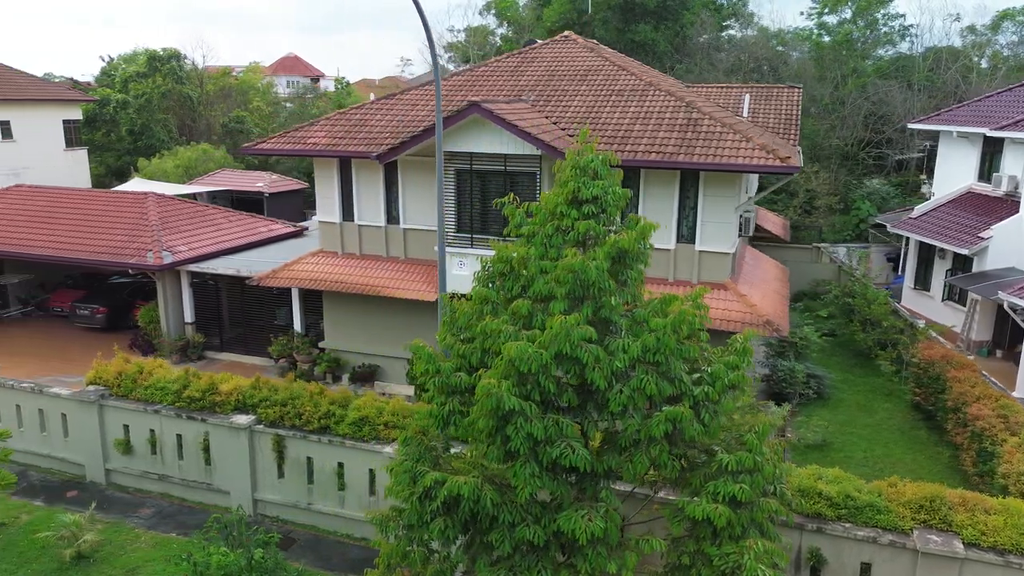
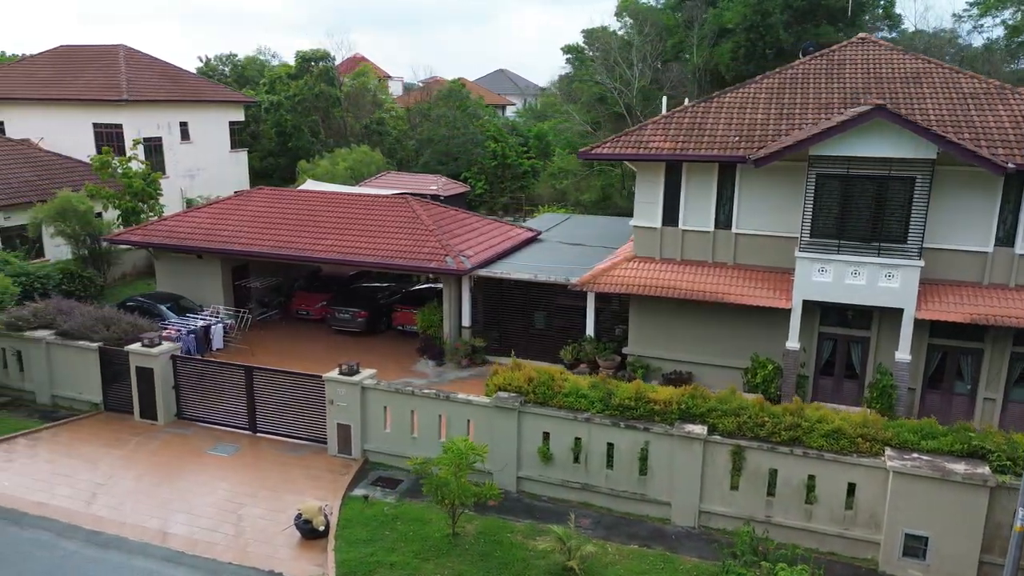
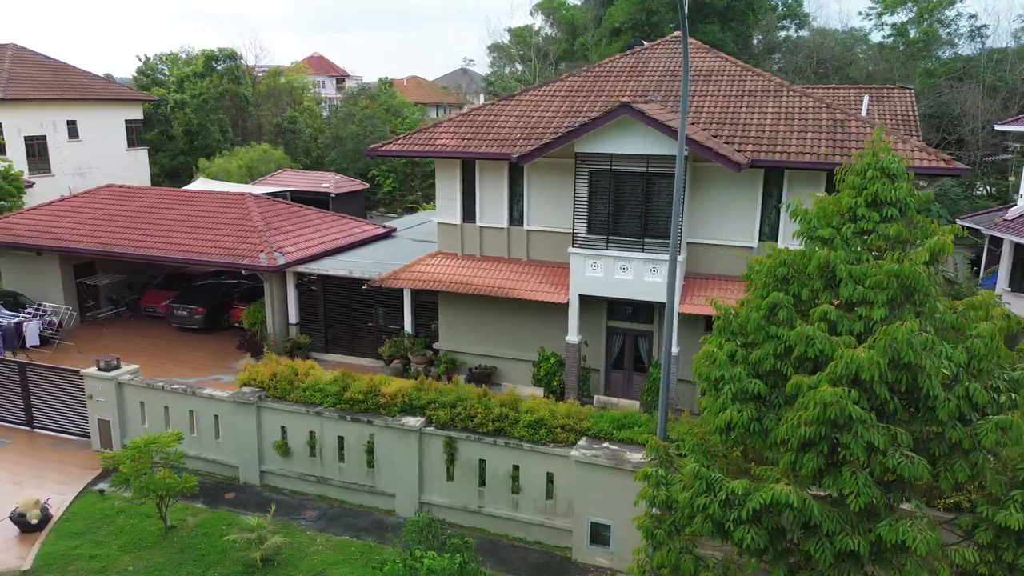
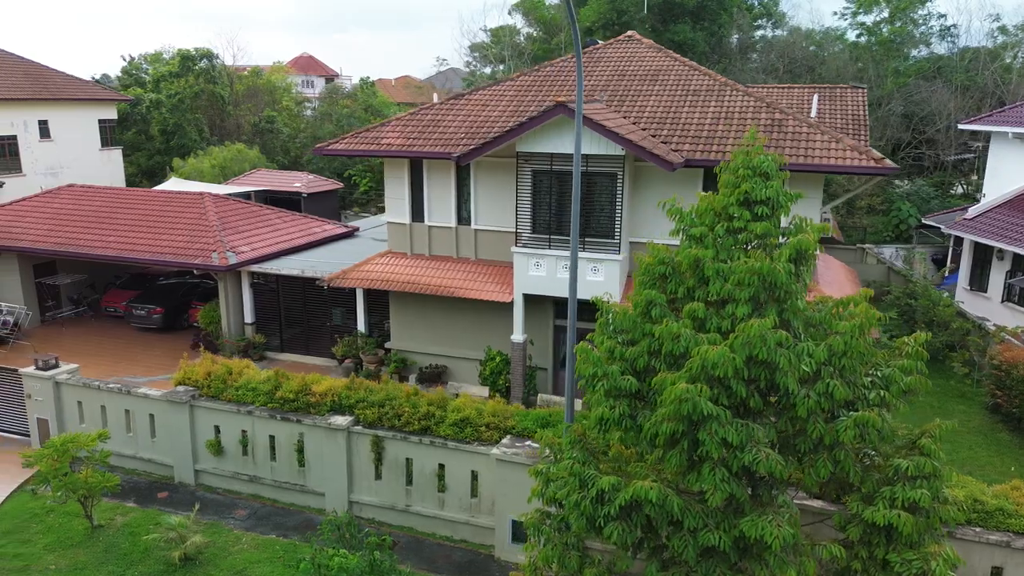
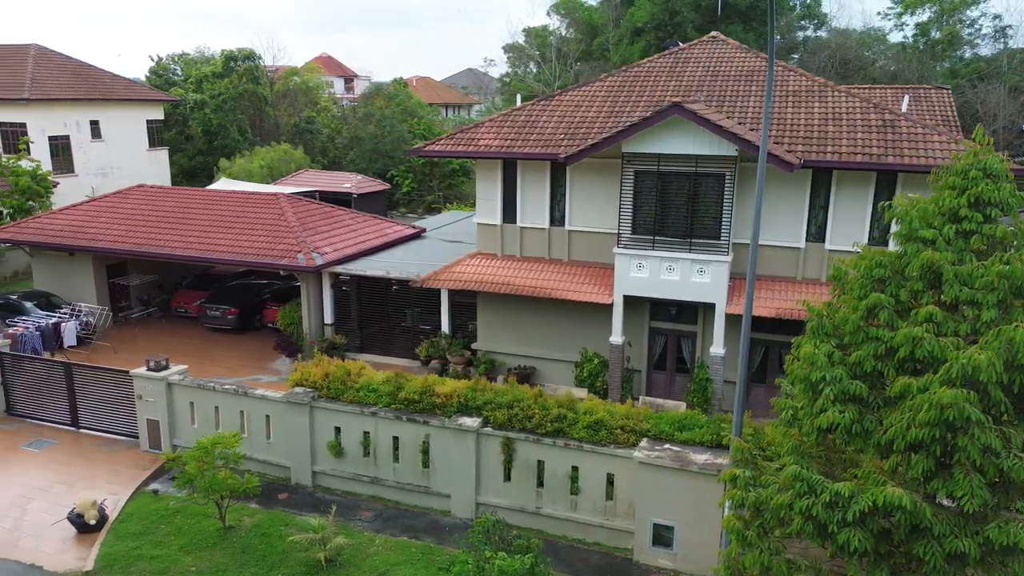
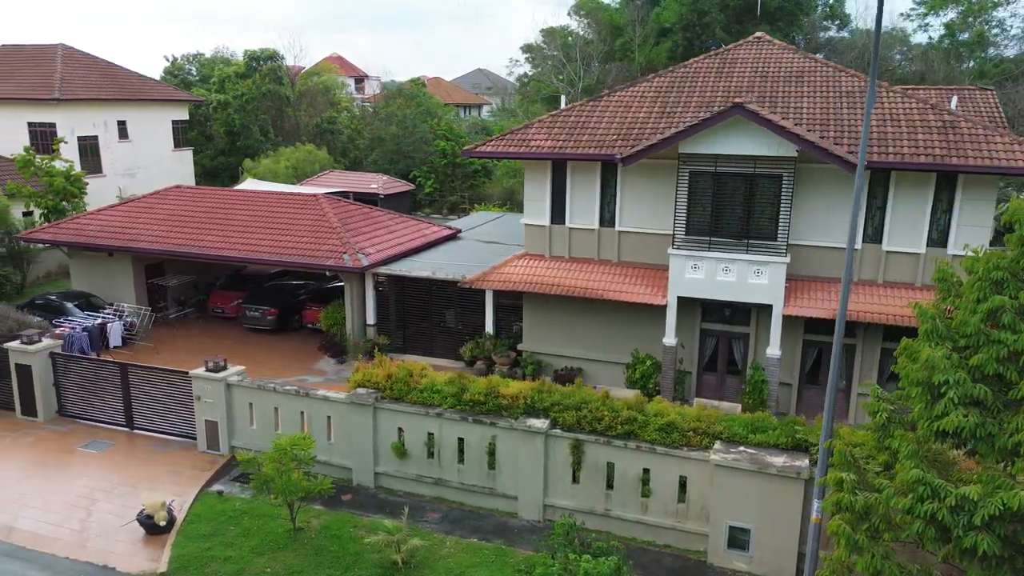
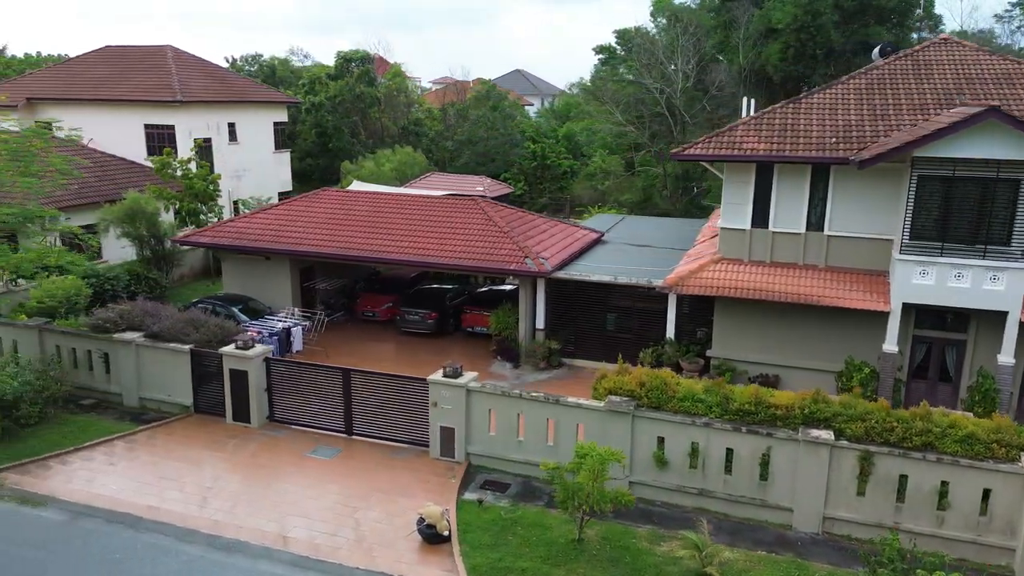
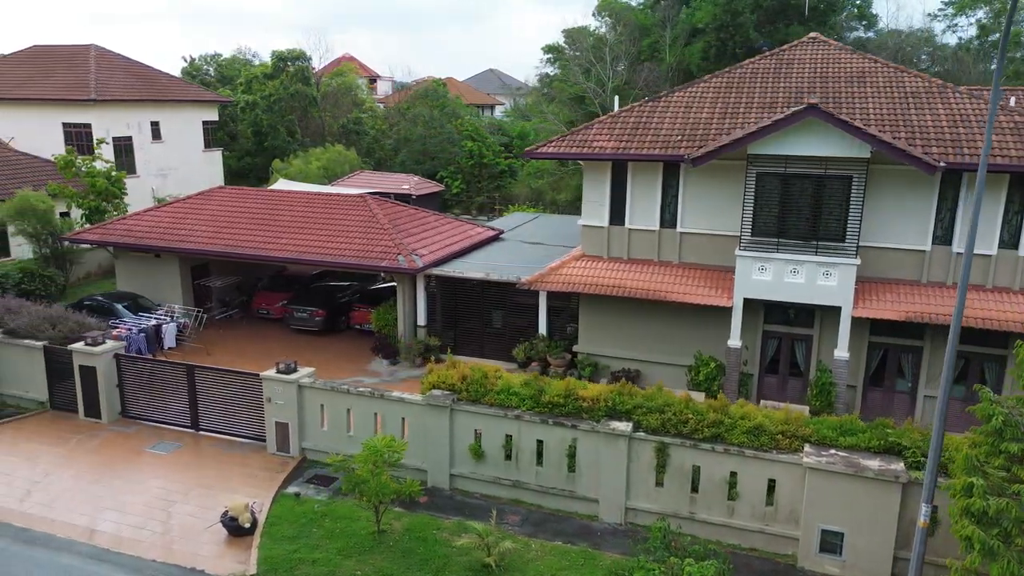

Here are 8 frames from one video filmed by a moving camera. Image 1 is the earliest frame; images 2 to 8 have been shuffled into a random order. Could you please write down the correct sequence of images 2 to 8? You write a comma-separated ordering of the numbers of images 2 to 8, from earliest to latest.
4, 3, 5, 6, 8, 2, 7
